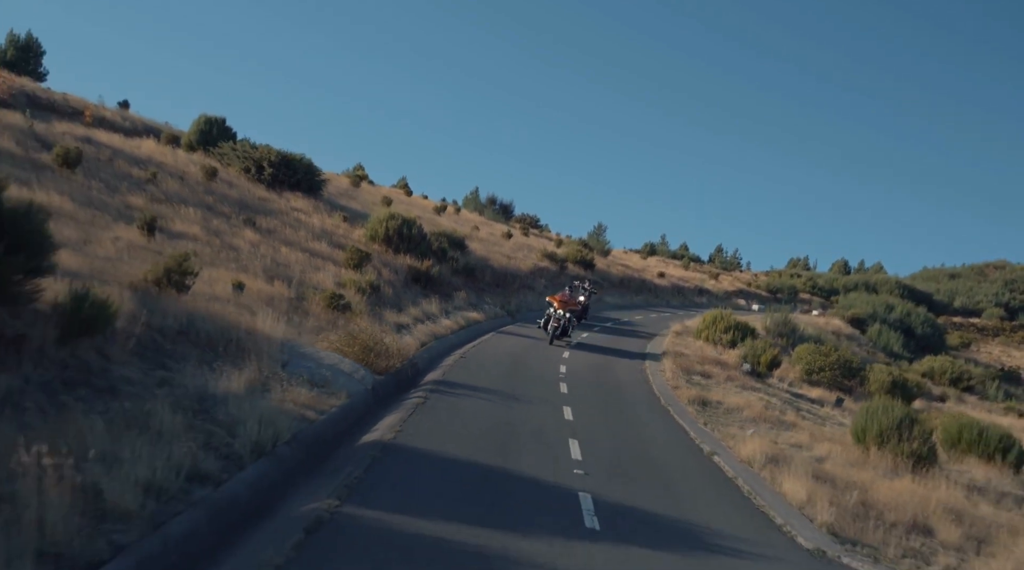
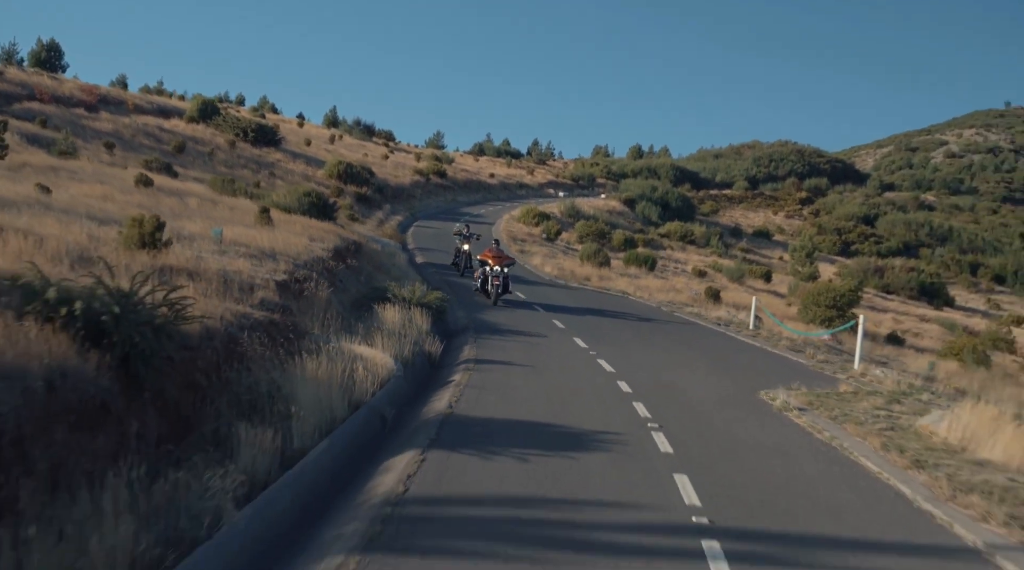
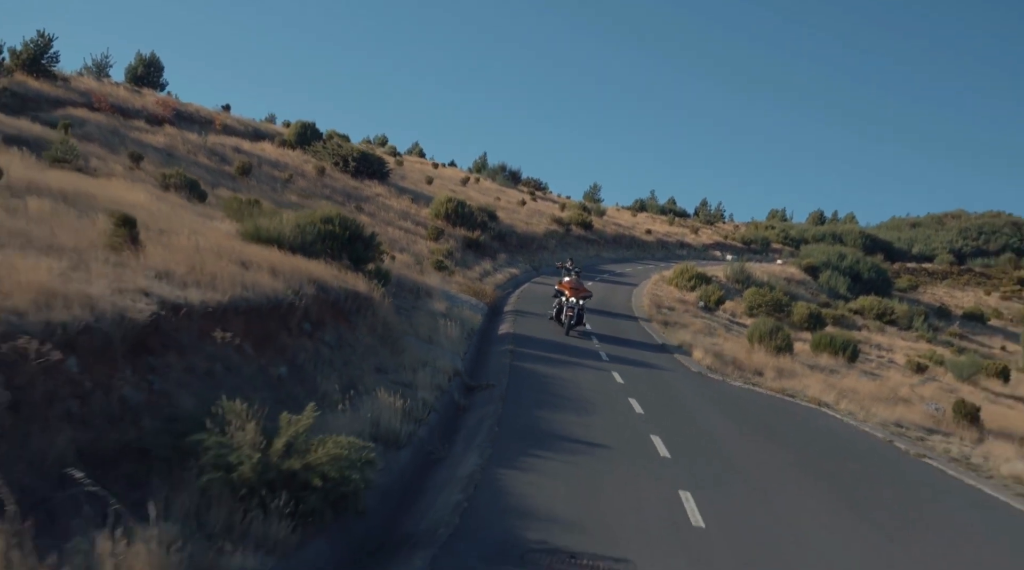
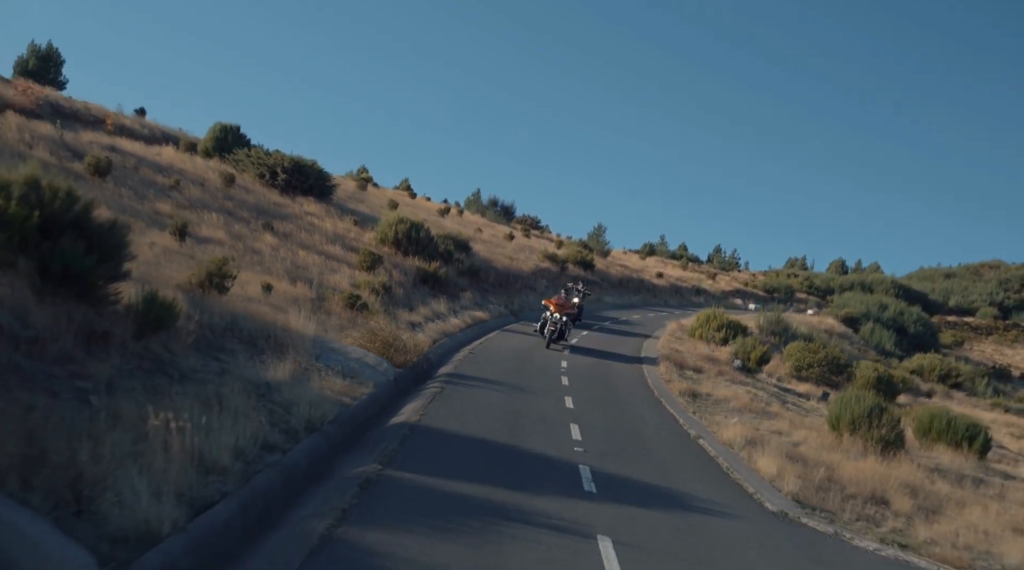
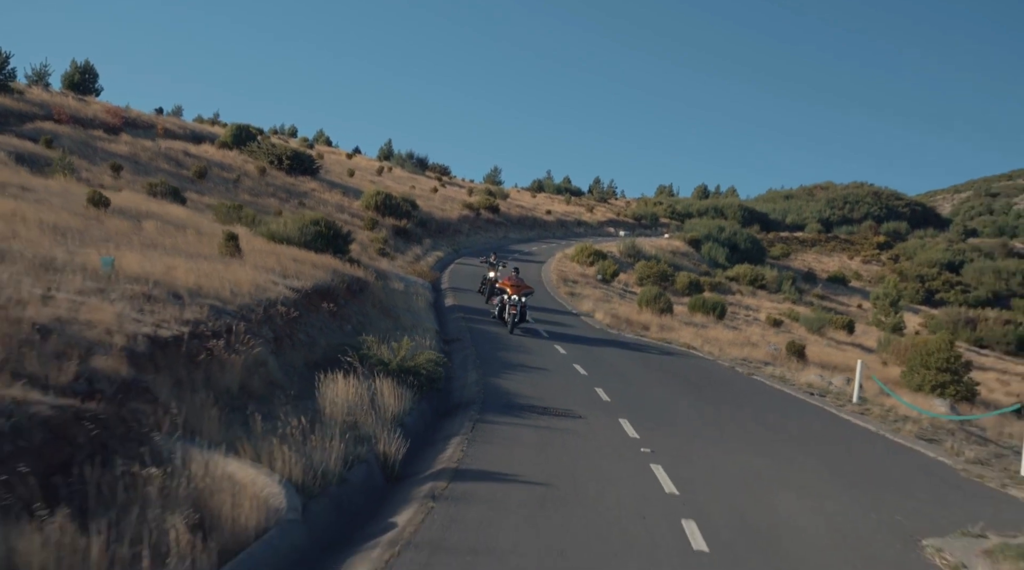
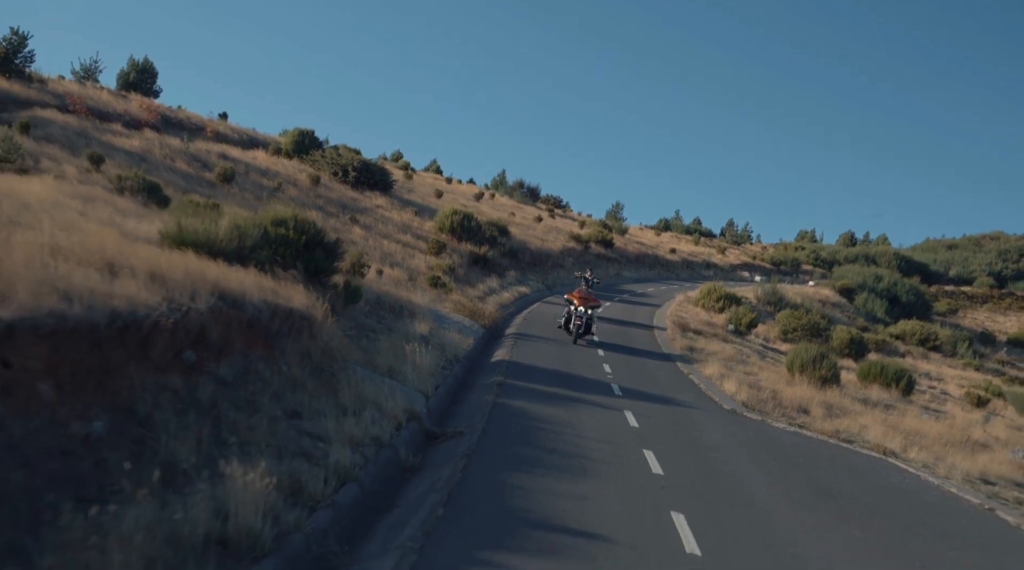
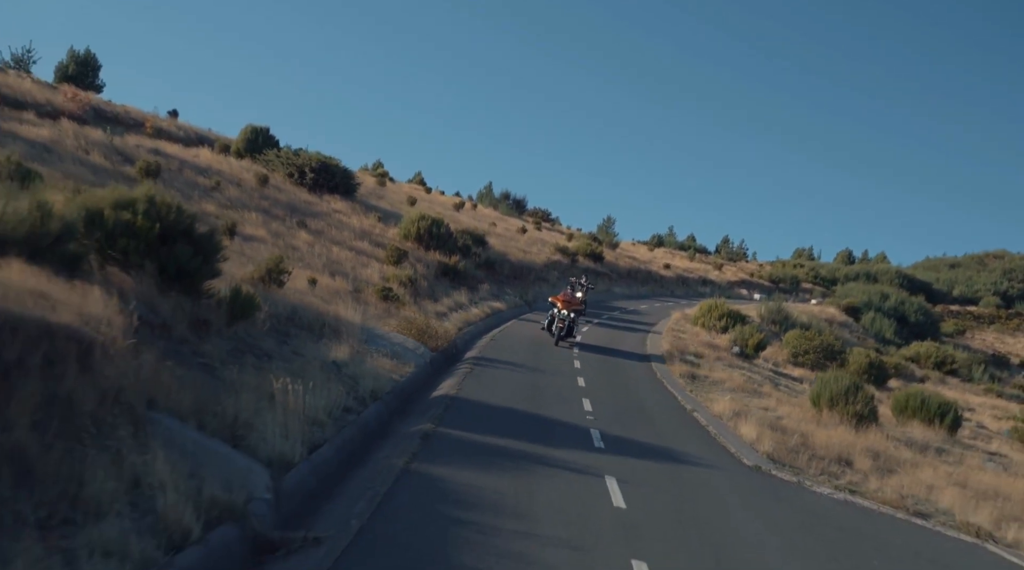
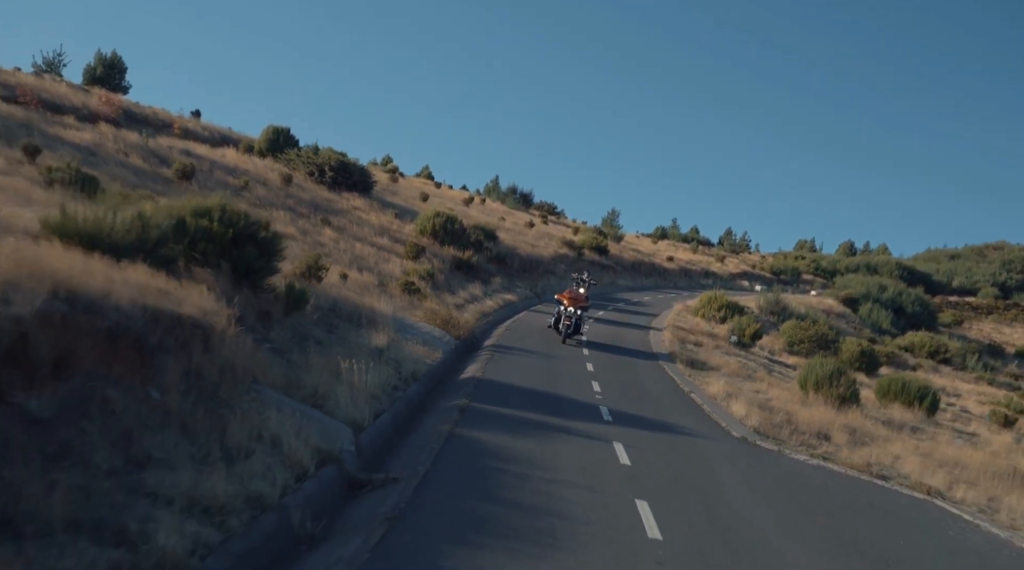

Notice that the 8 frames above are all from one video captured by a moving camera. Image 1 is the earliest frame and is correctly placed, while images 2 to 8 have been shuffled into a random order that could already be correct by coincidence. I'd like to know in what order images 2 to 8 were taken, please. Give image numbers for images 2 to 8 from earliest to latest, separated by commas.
4, 7, 8, 6, 3, 5, 2
